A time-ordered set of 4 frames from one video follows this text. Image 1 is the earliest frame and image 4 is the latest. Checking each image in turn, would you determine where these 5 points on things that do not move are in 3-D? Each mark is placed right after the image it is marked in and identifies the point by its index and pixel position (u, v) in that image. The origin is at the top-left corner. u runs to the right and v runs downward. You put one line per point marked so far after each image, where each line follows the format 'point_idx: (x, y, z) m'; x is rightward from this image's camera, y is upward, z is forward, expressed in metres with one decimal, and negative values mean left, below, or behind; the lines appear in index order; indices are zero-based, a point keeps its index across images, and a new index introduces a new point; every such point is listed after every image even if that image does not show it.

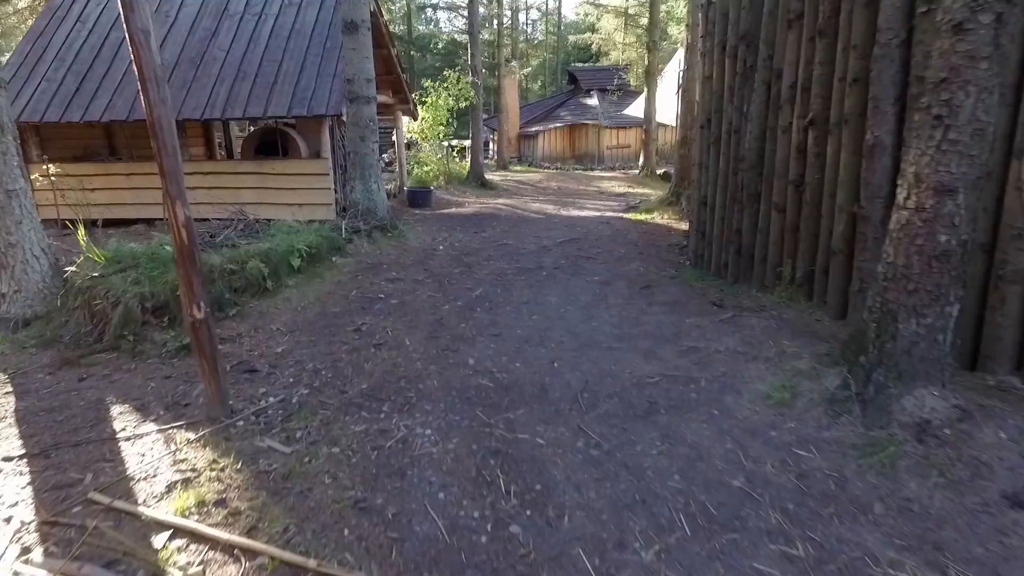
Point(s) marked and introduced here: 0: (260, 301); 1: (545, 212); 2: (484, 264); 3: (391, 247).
0: (-2.6, -0.1, +5.5) m
1: (+0.7, +1.6, +11.2) m
2: (-0.4, +0.3, +6.9) m
3: (-1.7, +0.5, +7.4) m
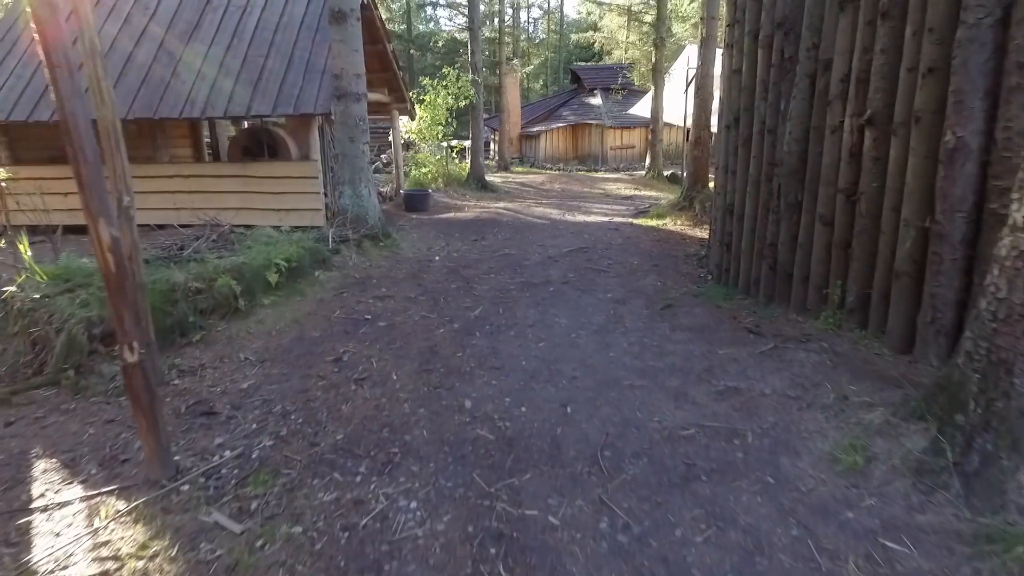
0: (-2.5, -0.3, +4.8) m
1: (+0.7, +1.4, +10.6) m
2: (-0.3, +0.1, +6.3) m
3: (-1.6, +0.4, +6.8) m
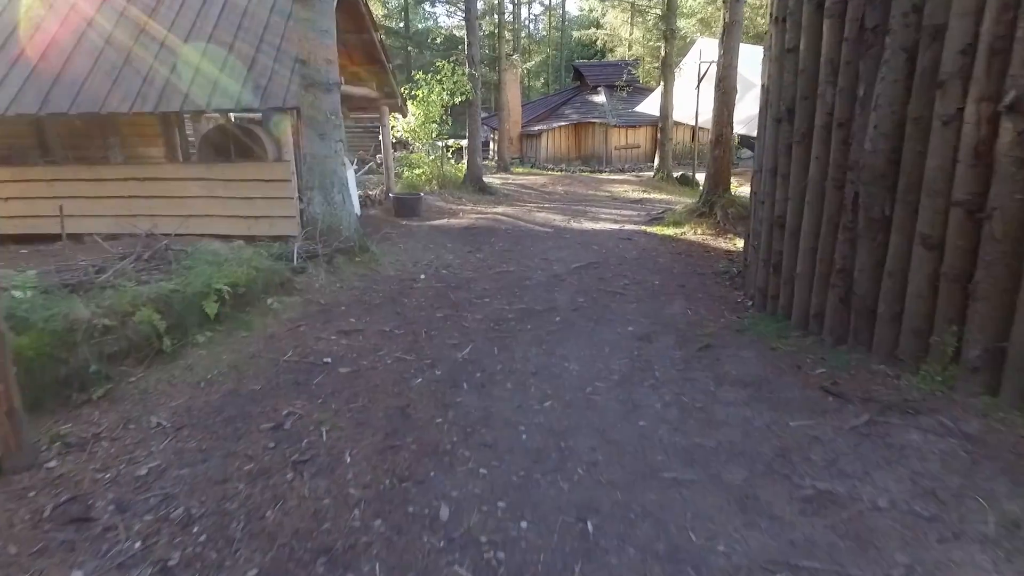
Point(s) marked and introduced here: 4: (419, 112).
0: (-2.6, -0.6, +3.8) m
1: (+0.7, +1.1, +9.6) m
2: (-0.3, -0.1, +5.2) m
3: (-1.7, +0.1, +5.7) m
4: (-2.4, +4.5, +13.8) m
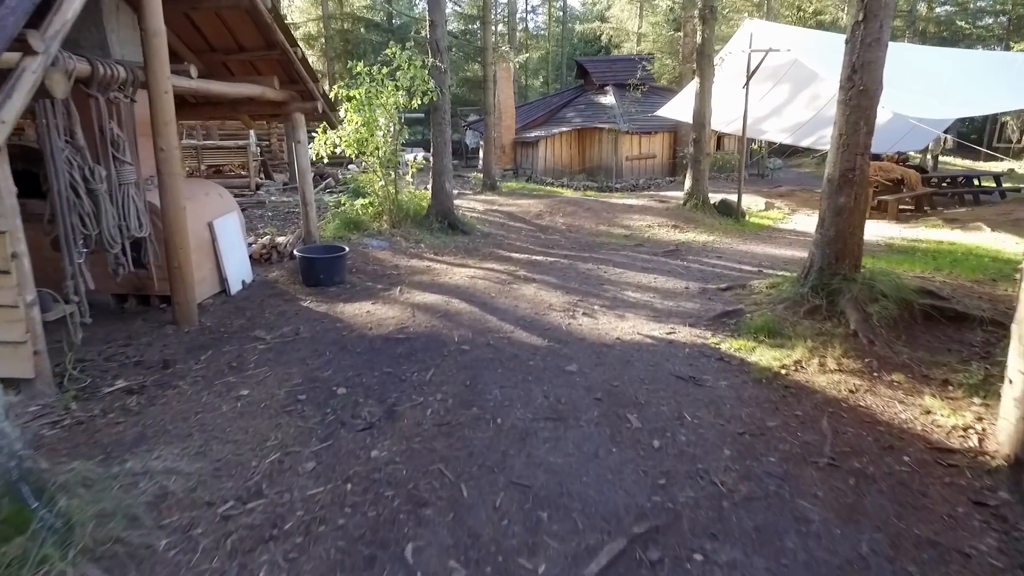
0: (-3.0, -2.1, -0.3) m
1: (+0.3, -0.3, +5.5) m
2: (-0.7, -1.6, +1.2) m
3: (-2.0, -1.4, +1.7) m
4: (-2.8, +3.1, +9.7) m
